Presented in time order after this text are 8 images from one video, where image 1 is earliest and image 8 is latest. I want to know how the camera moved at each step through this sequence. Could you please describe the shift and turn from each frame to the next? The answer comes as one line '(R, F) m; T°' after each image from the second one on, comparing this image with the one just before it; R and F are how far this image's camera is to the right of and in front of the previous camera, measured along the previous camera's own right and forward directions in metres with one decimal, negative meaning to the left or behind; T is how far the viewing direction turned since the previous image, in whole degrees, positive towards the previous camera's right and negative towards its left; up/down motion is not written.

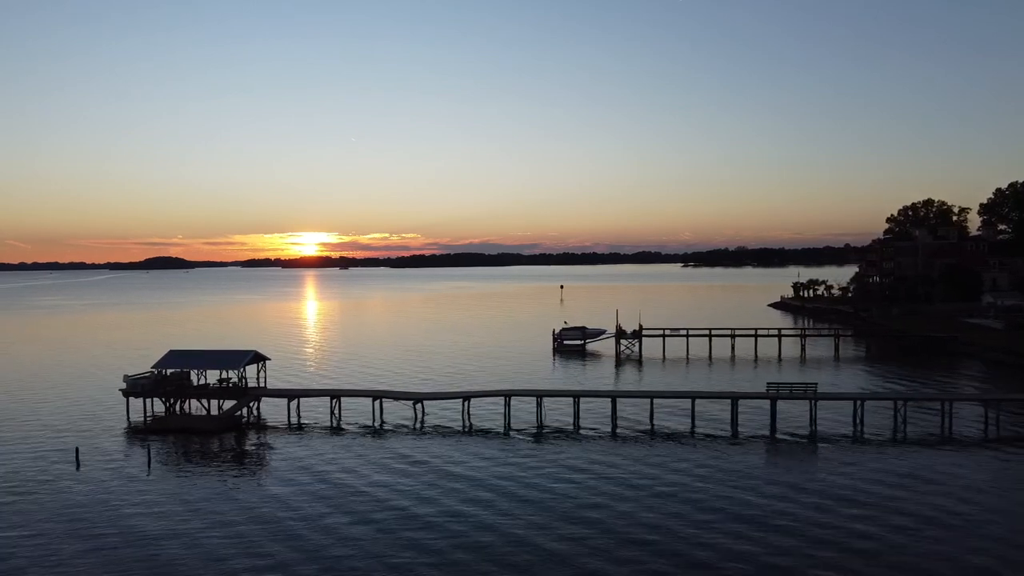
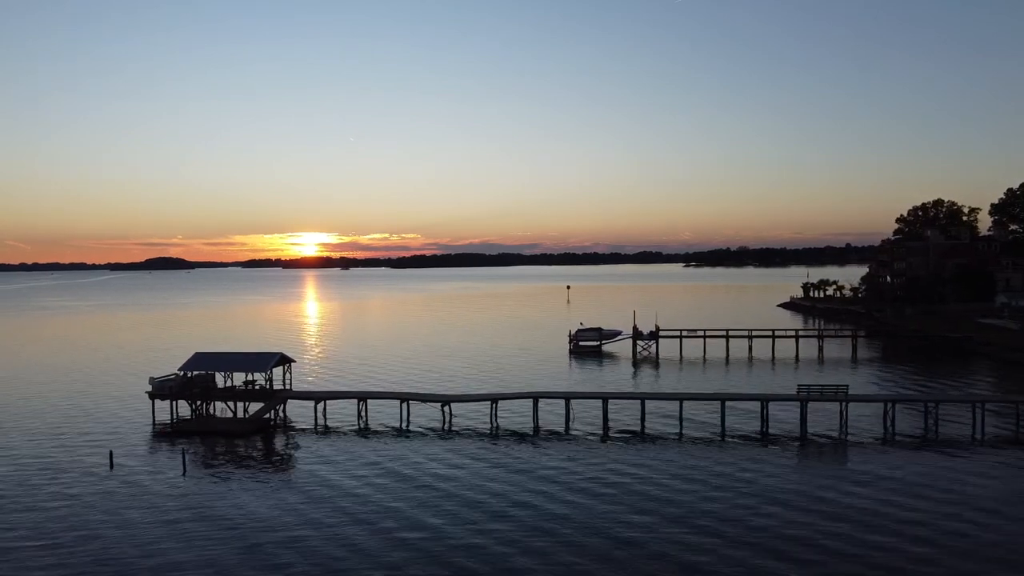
(-1.5, +0.1) m; 0°
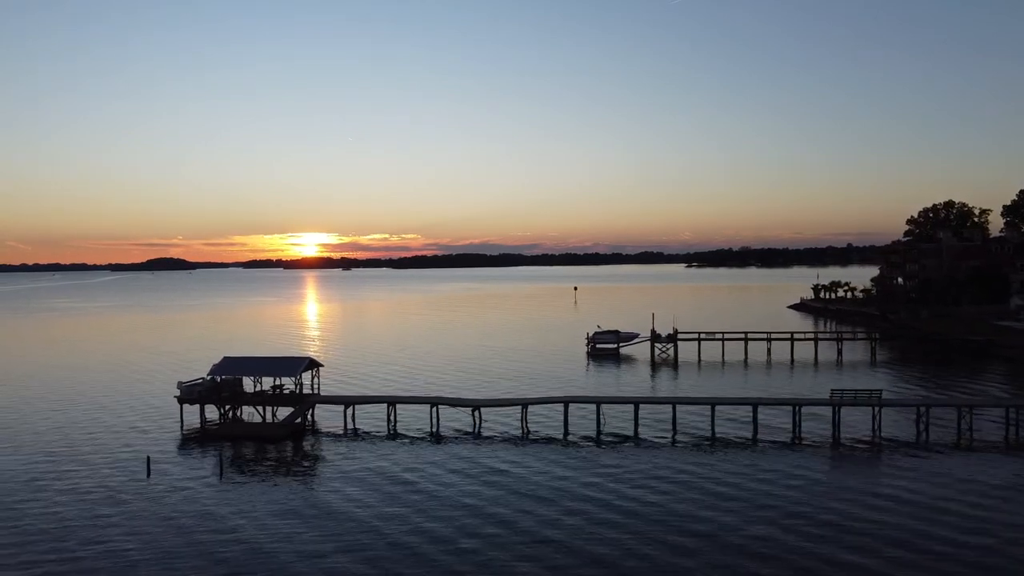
(-1.6, +0.1) m; 0°
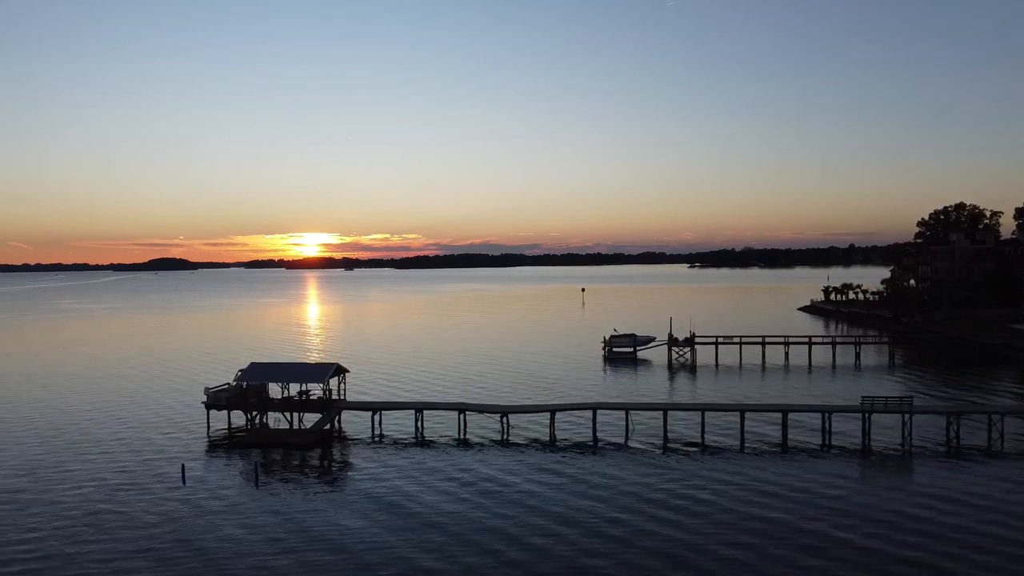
(-1.5, +0.1) m; 0°
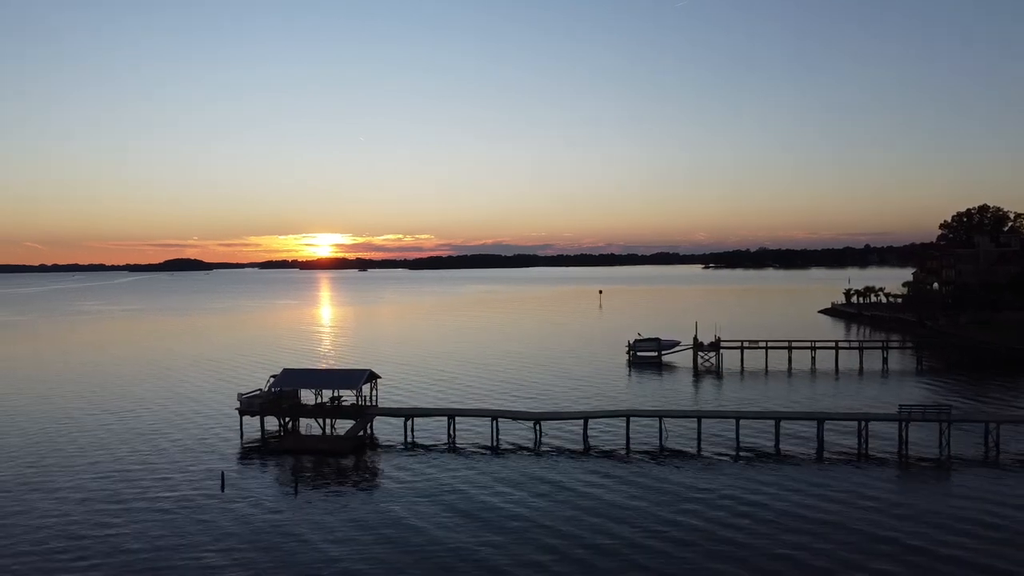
(-1.1, 0.0) m; -1°
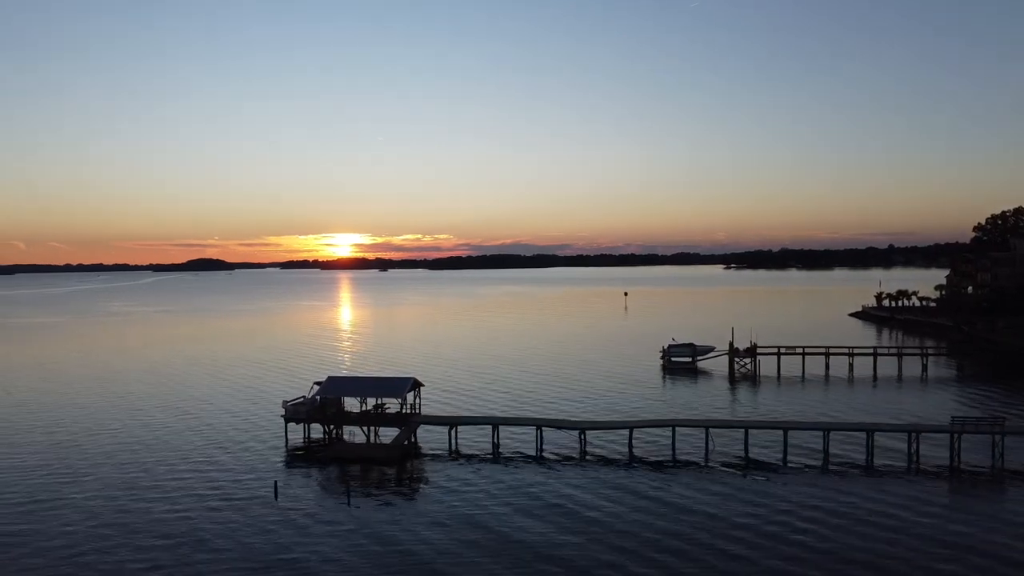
(-1.4, 0.0) m; -1°
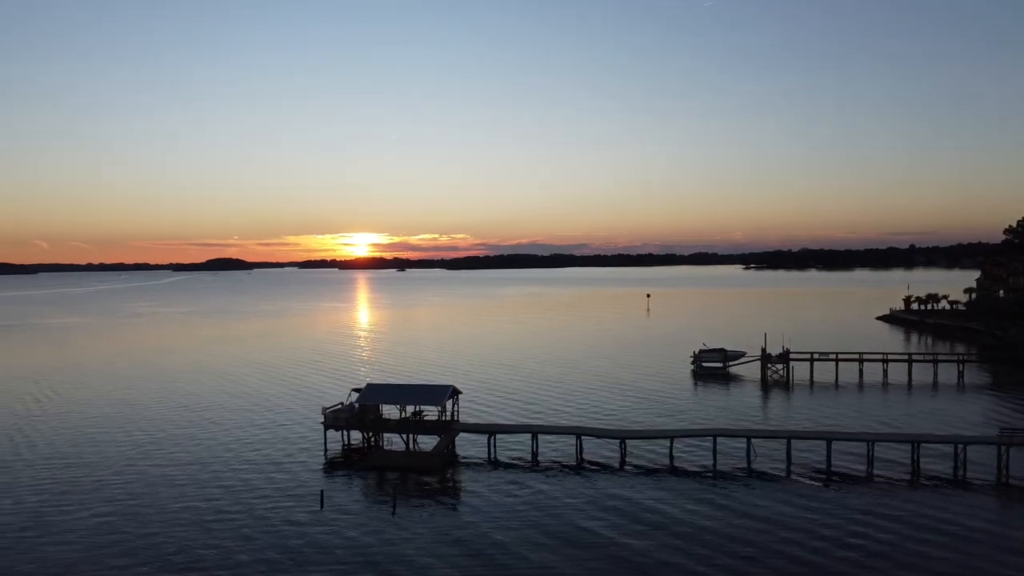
(-1.3, 0.0) m; -1°
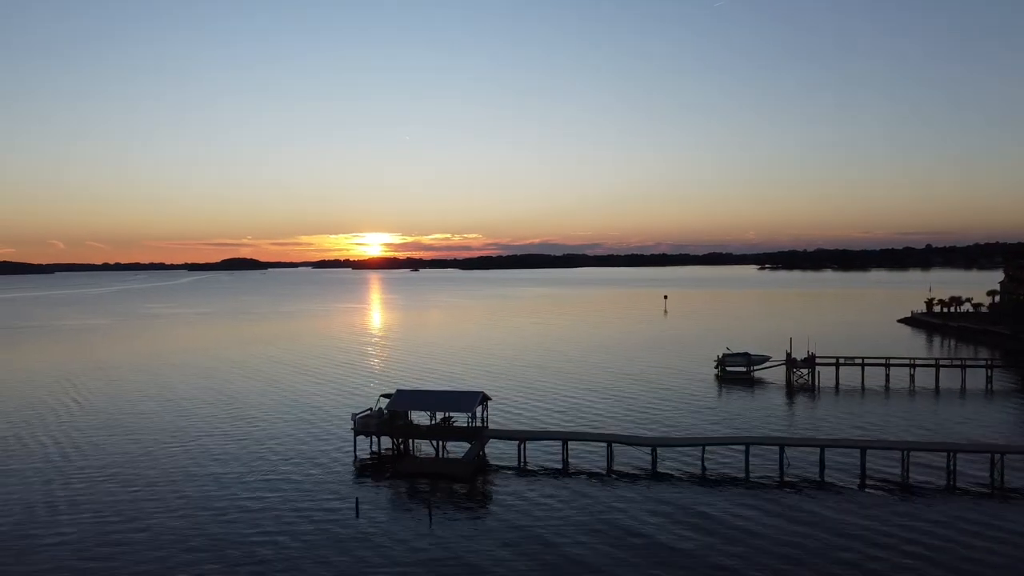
(-1.0, 0.0) m; -1°
